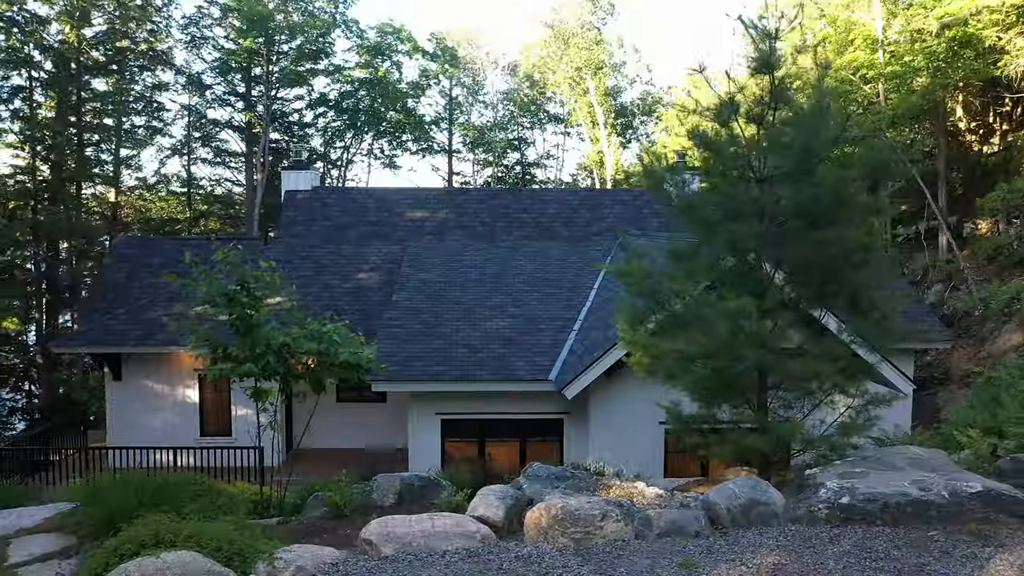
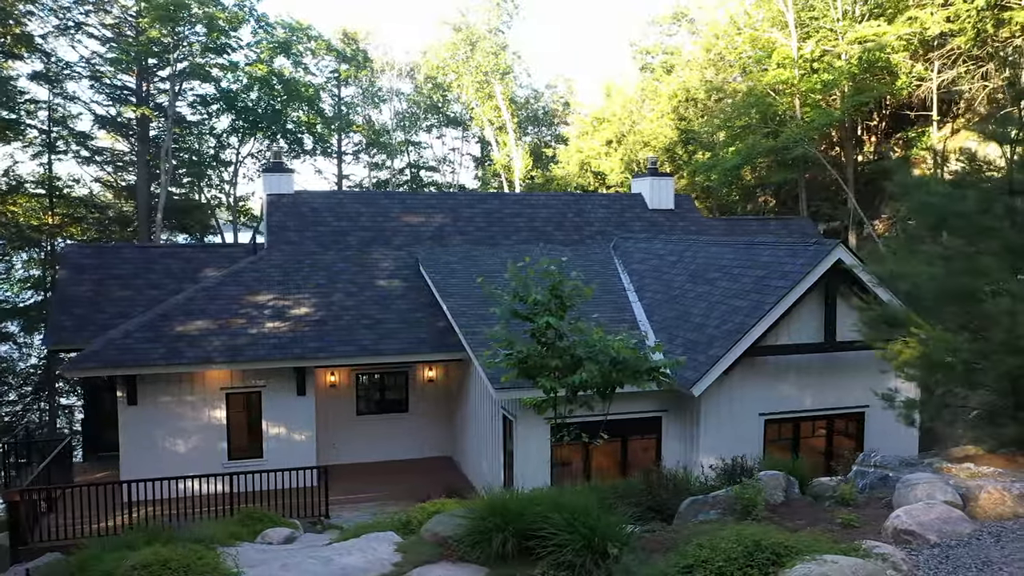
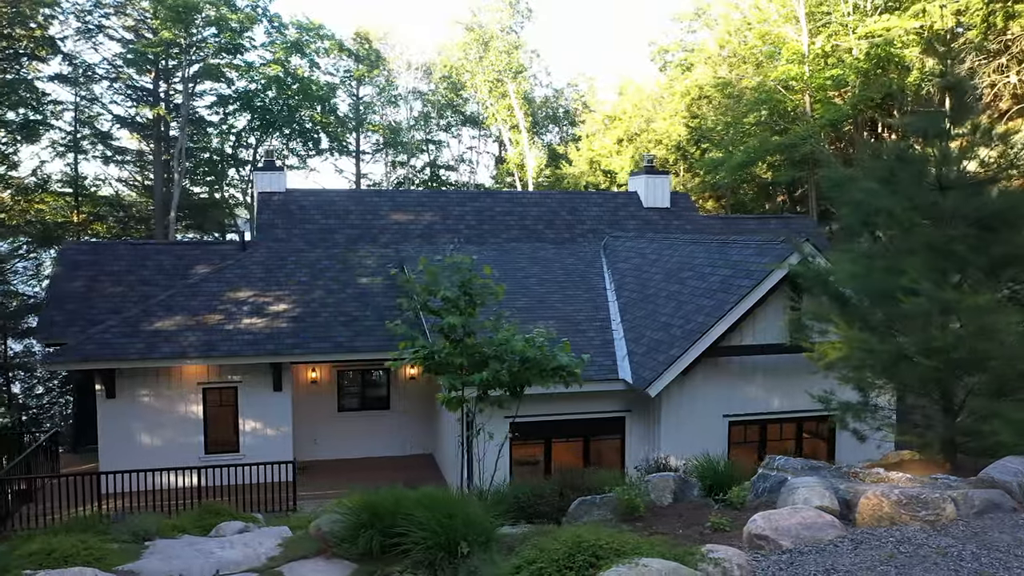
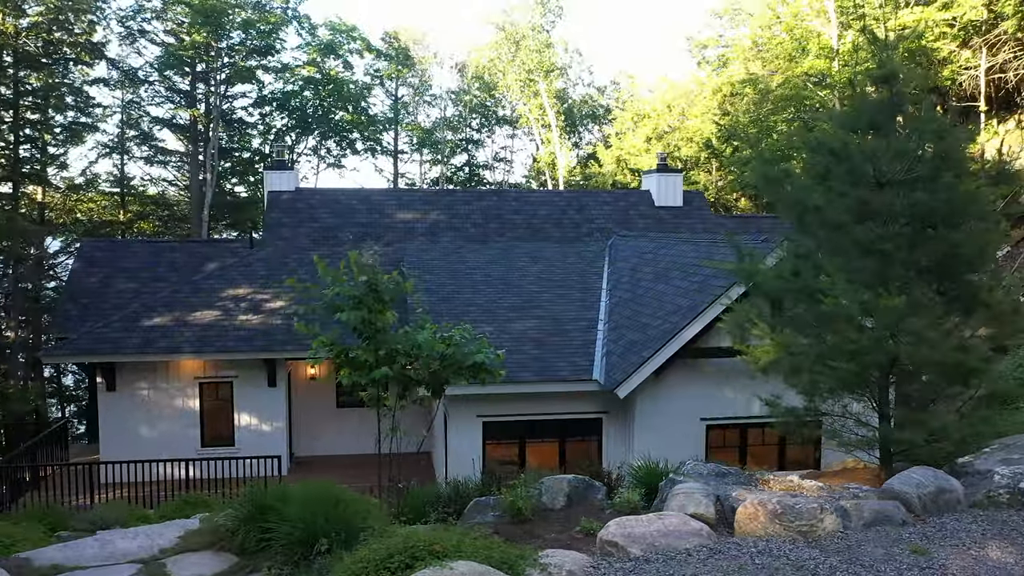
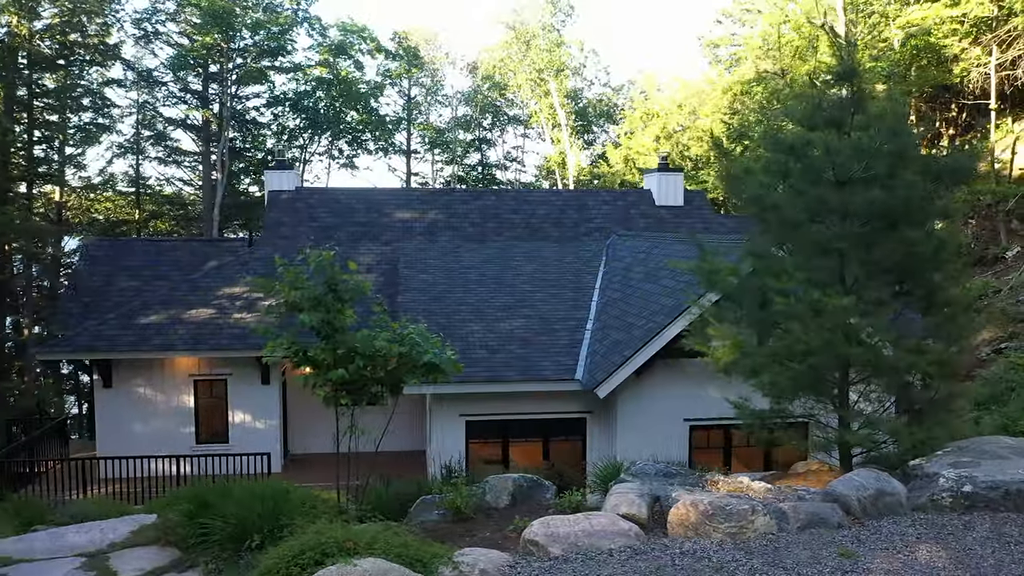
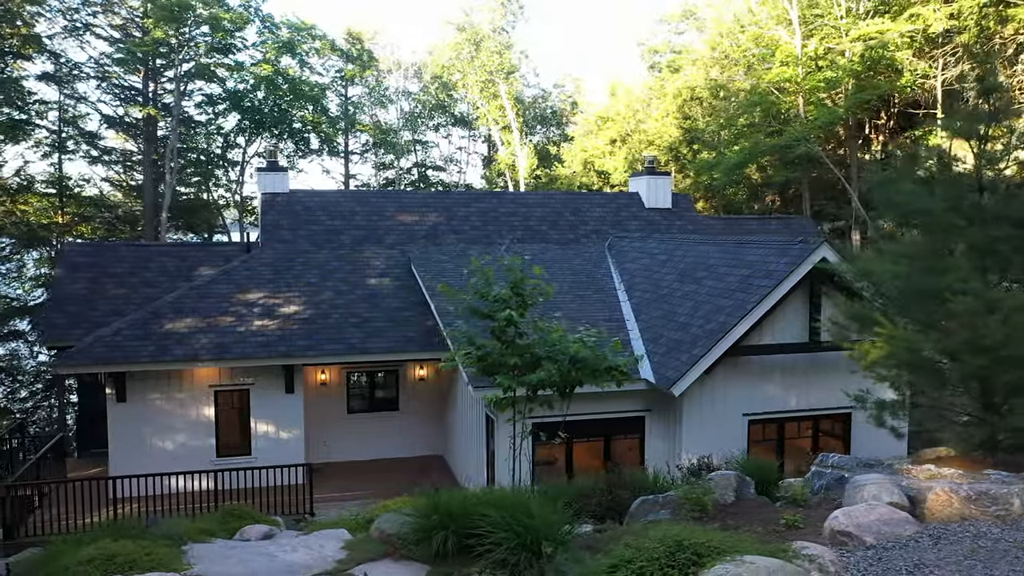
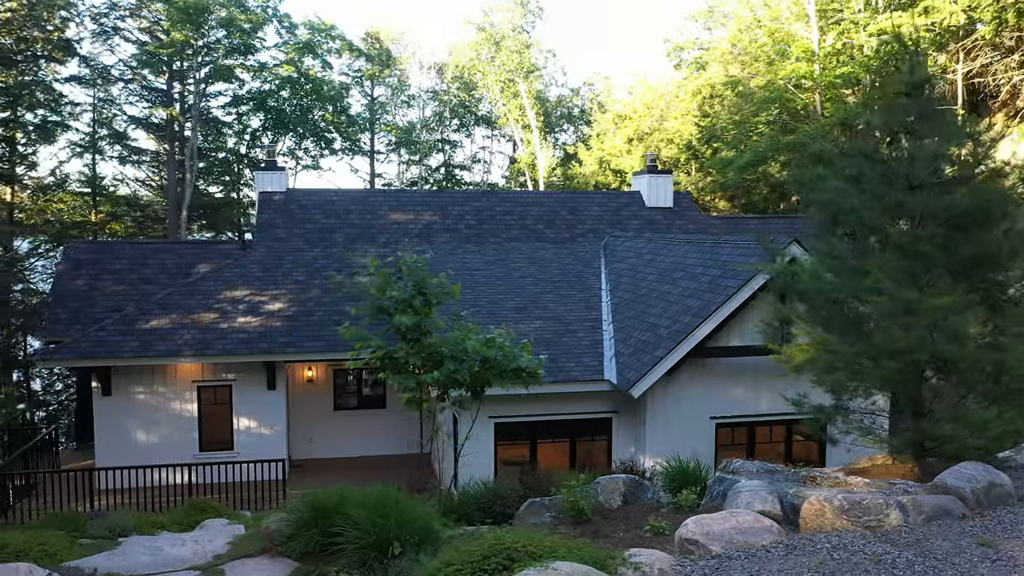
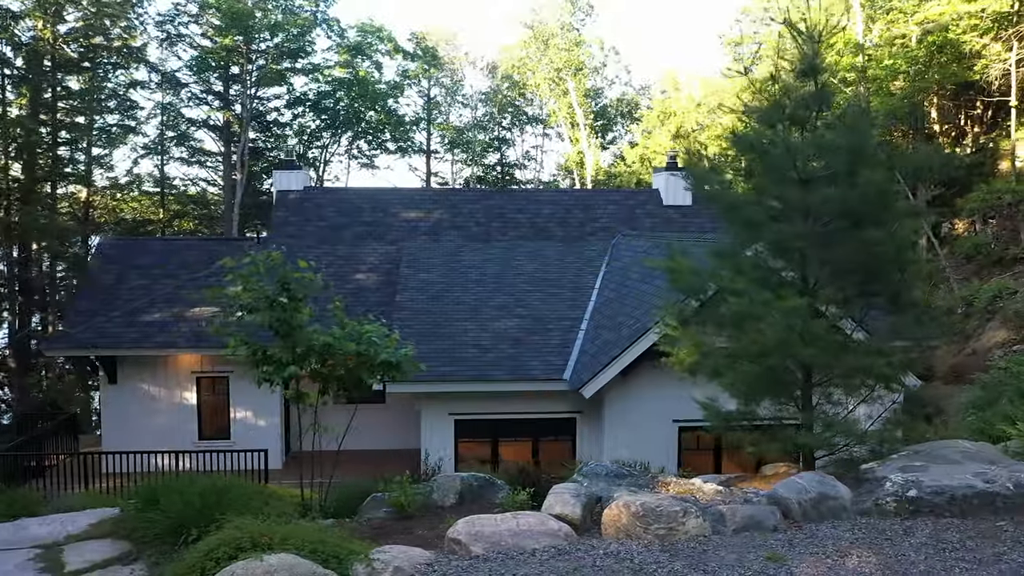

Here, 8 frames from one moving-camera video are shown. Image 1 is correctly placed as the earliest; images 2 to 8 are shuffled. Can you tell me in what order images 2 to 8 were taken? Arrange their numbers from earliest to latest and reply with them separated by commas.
8, 5, 4, 7, 3, 6, 2
